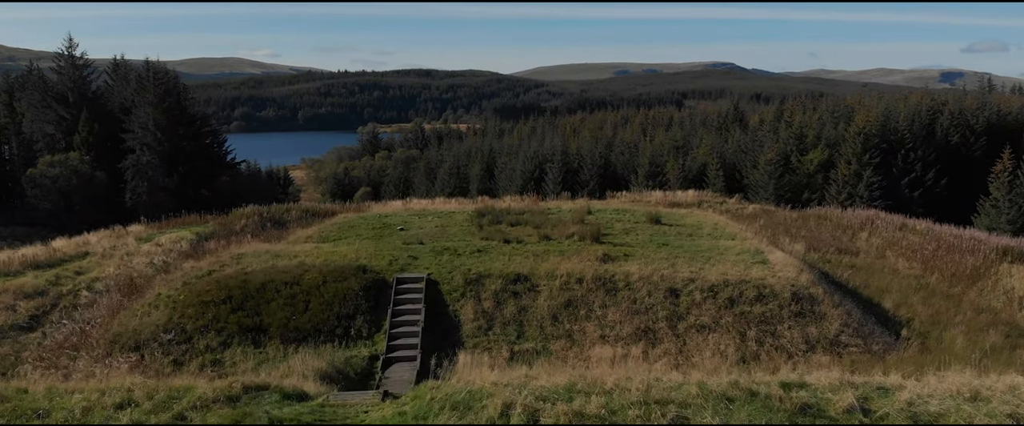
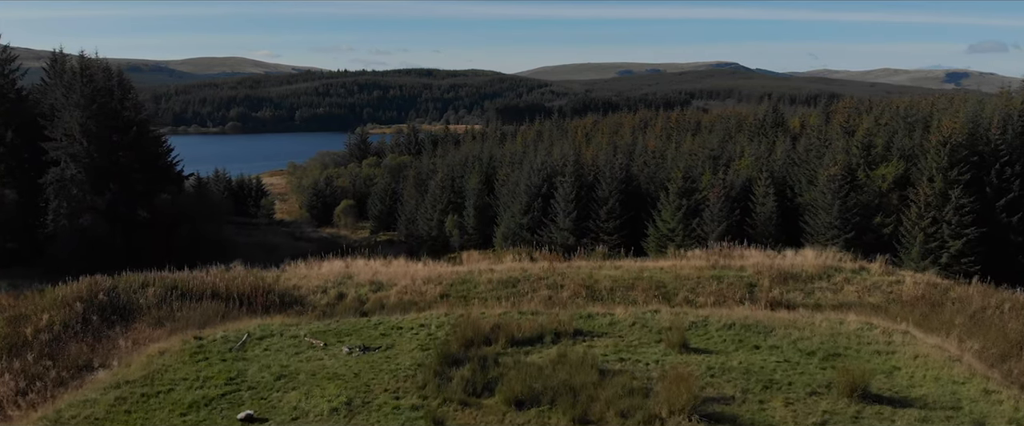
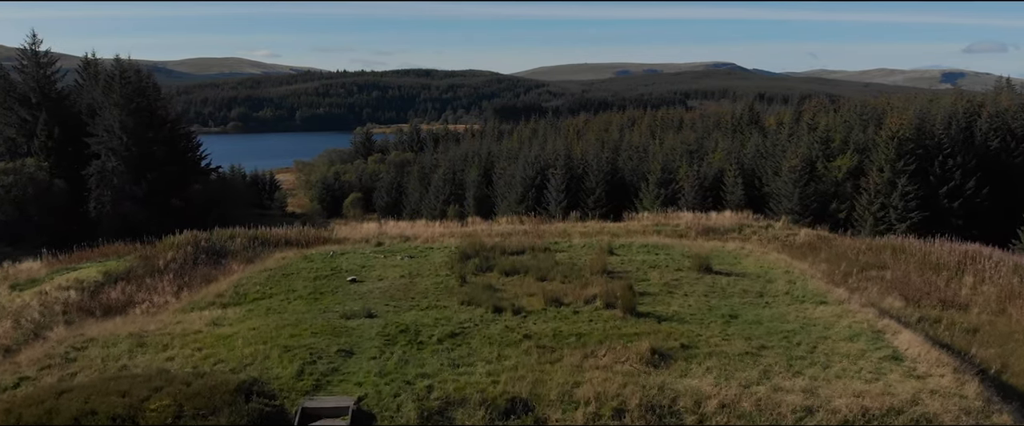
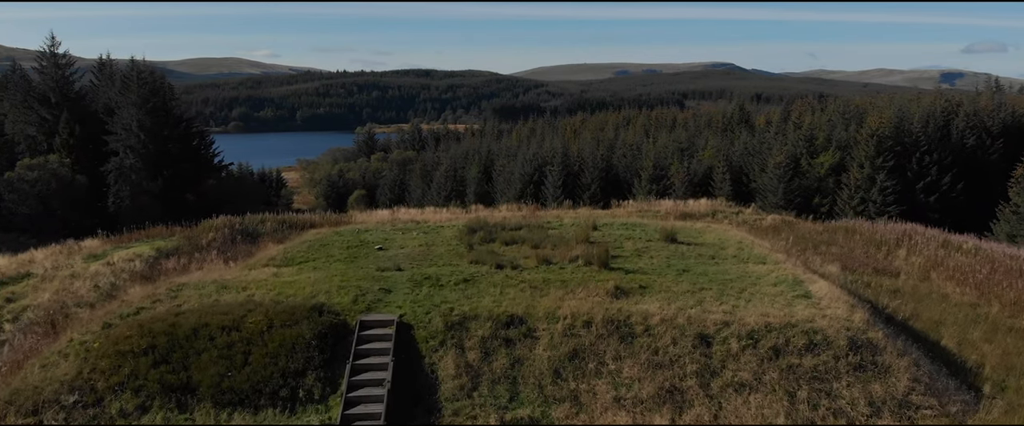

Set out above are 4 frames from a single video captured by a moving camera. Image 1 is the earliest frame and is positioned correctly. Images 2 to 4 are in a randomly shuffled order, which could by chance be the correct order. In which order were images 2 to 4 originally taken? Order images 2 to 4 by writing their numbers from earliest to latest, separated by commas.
4, 3, 2
